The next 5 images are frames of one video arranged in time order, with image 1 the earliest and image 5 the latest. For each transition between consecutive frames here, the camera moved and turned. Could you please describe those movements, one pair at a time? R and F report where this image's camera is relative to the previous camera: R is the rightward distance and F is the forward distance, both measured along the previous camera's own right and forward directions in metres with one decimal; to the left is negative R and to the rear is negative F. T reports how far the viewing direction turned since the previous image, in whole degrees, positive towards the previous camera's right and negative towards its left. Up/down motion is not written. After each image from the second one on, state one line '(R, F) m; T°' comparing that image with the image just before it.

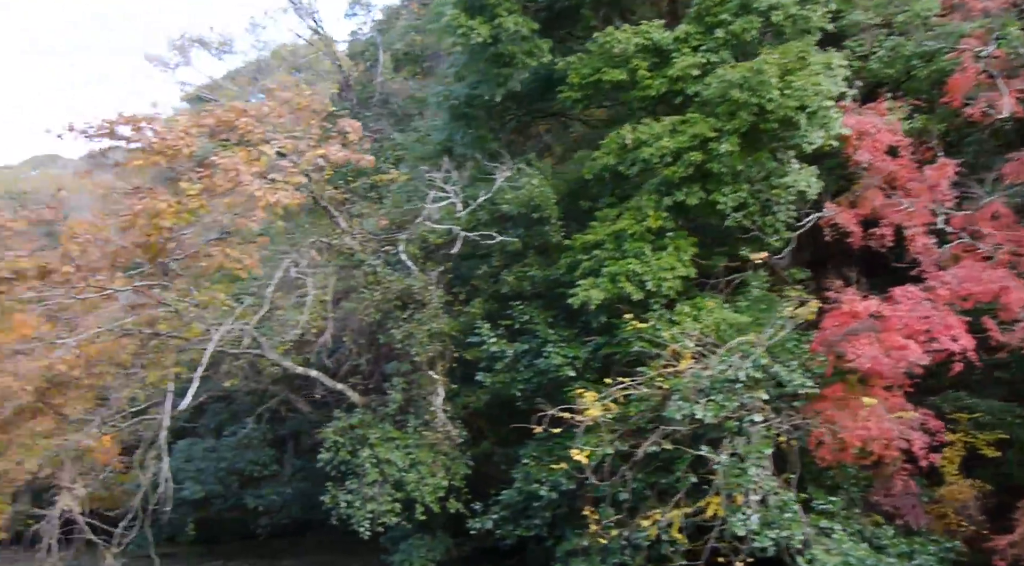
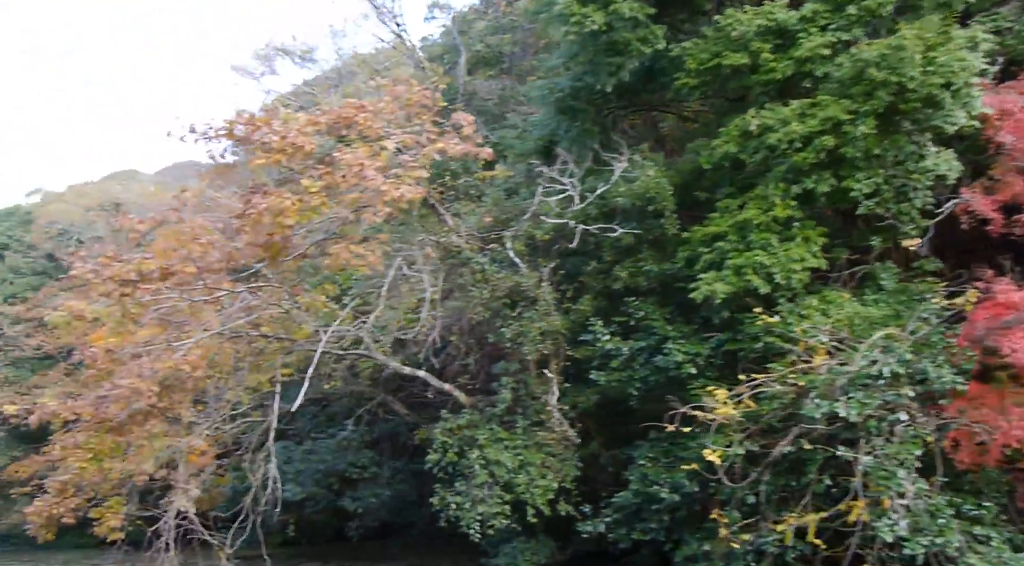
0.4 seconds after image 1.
(-0.4, +0.3) m; -4°
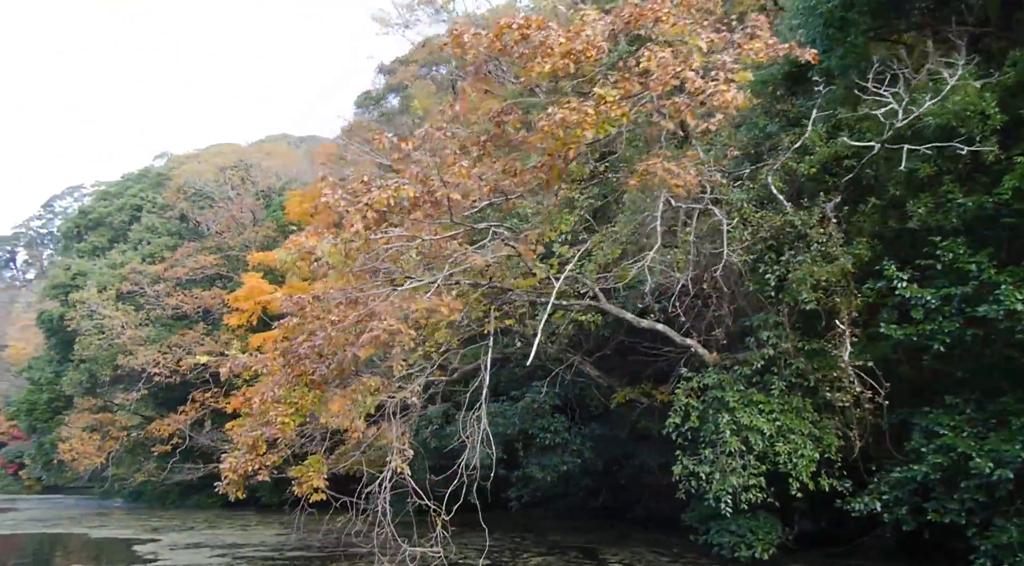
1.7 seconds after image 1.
(-1.6, +1.4) m; -5°
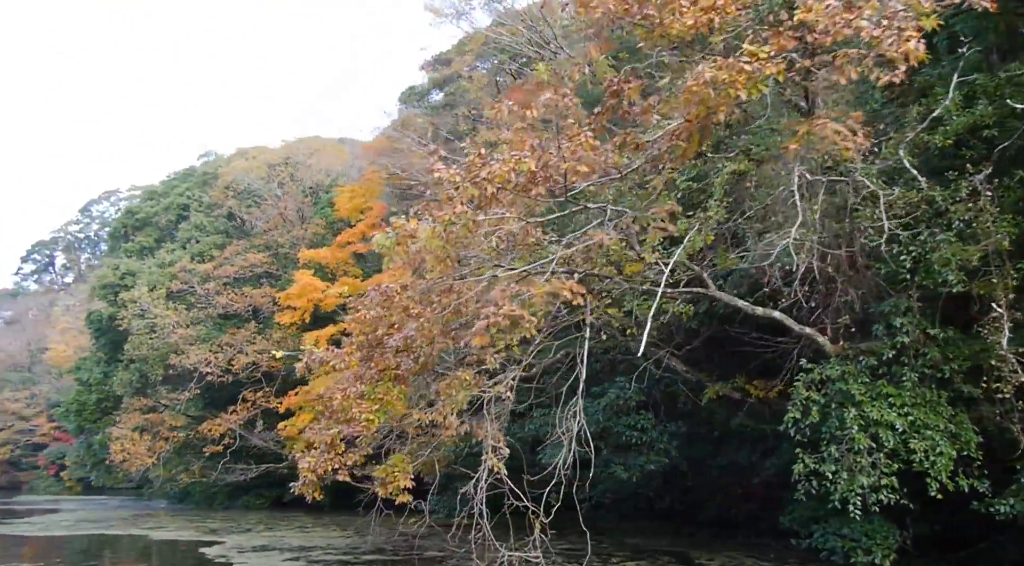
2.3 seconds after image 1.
(-0.7, +0.7) m; -2°
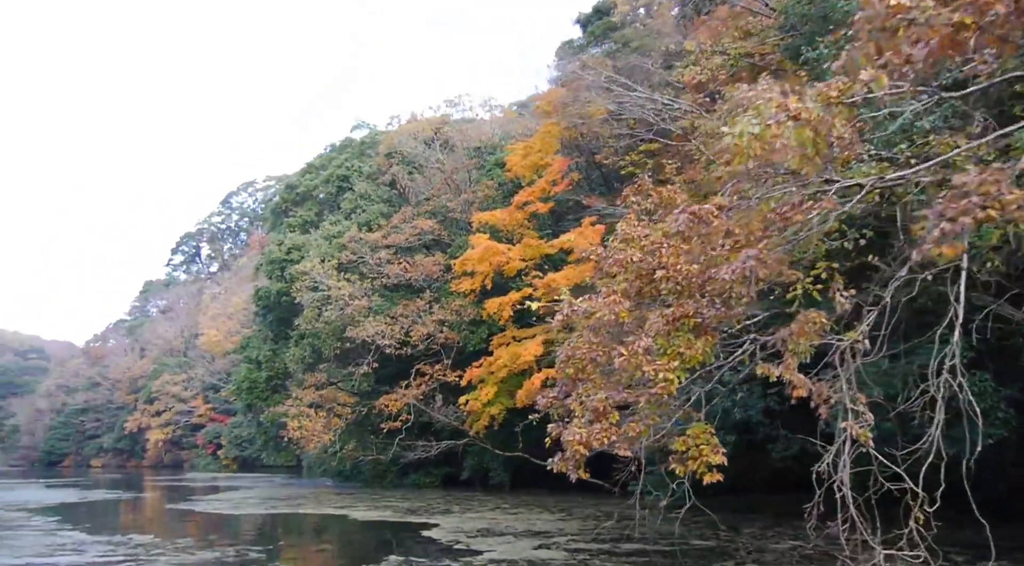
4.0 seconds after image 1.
(-1.8, +2.4) m; -7°
